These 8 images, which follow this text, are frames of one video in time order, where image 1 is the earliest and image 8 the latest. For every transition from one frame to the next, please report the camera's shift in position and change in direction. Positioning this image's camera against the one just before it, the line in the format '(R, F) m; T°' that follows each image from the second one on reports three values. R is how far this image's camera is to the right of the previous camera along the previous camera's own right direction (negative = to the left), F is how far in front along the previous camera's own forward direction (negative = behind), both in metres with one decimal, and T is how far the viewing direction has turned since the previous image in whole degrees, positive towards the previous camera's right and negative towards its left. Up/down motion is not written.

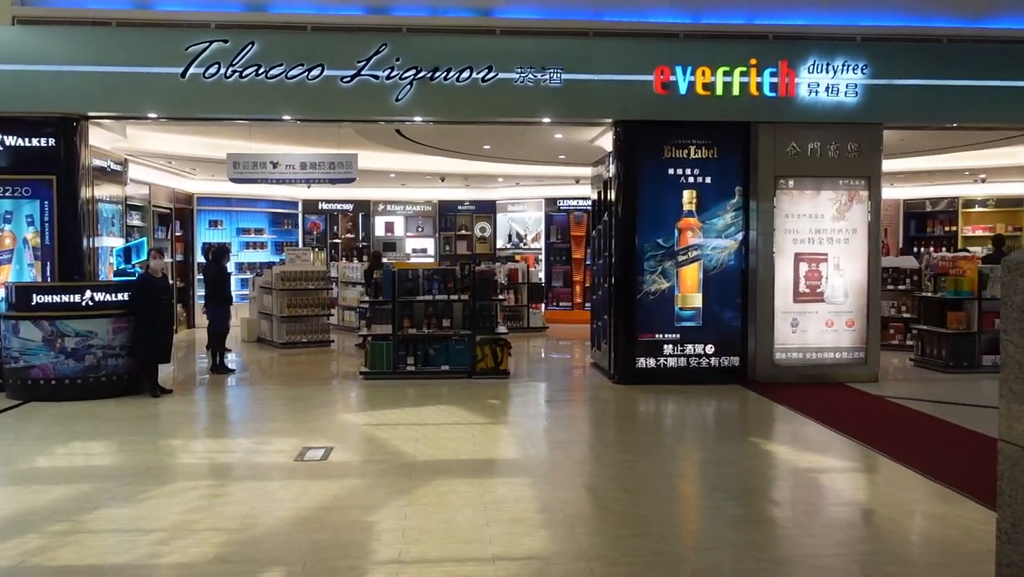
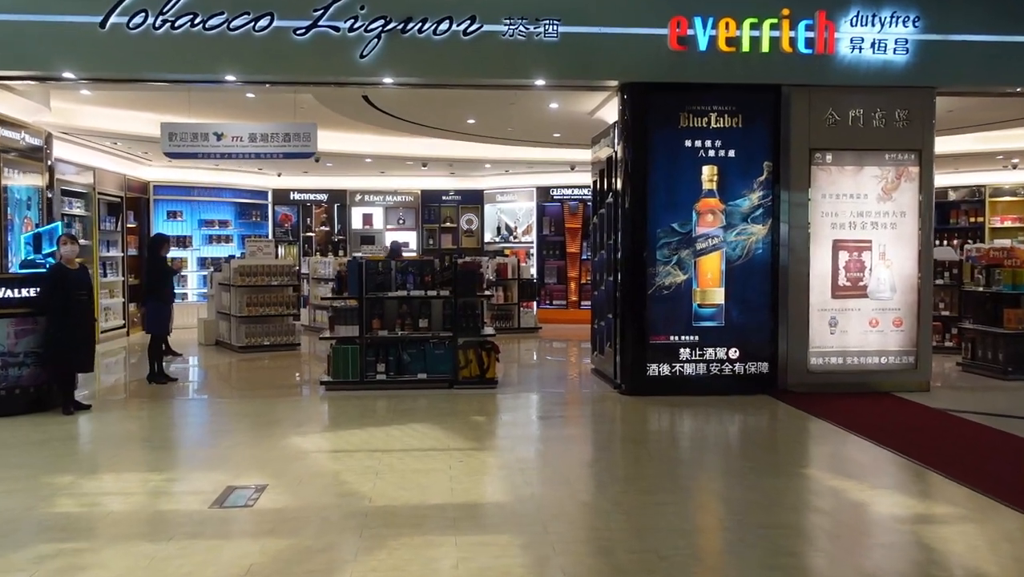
(0.0, +1.4) m; +1°
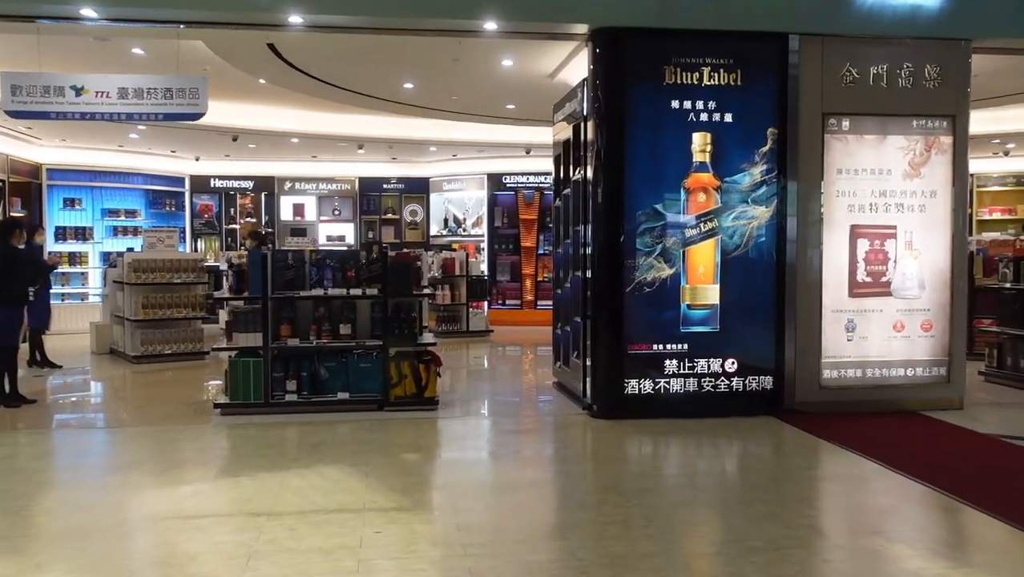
(+0.1, +1.5) m; +3°
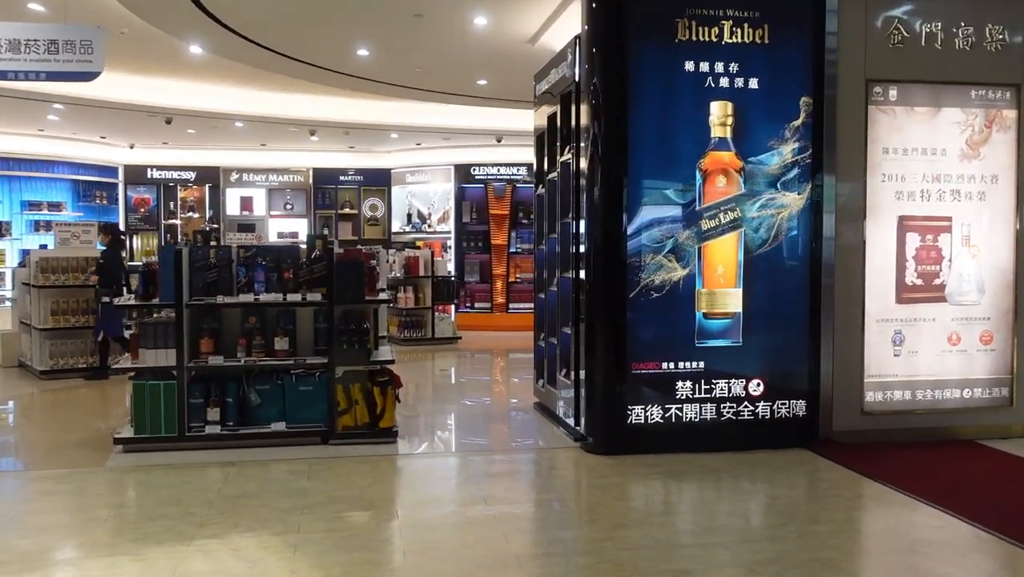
(-0.1, +1.2) m; +2°
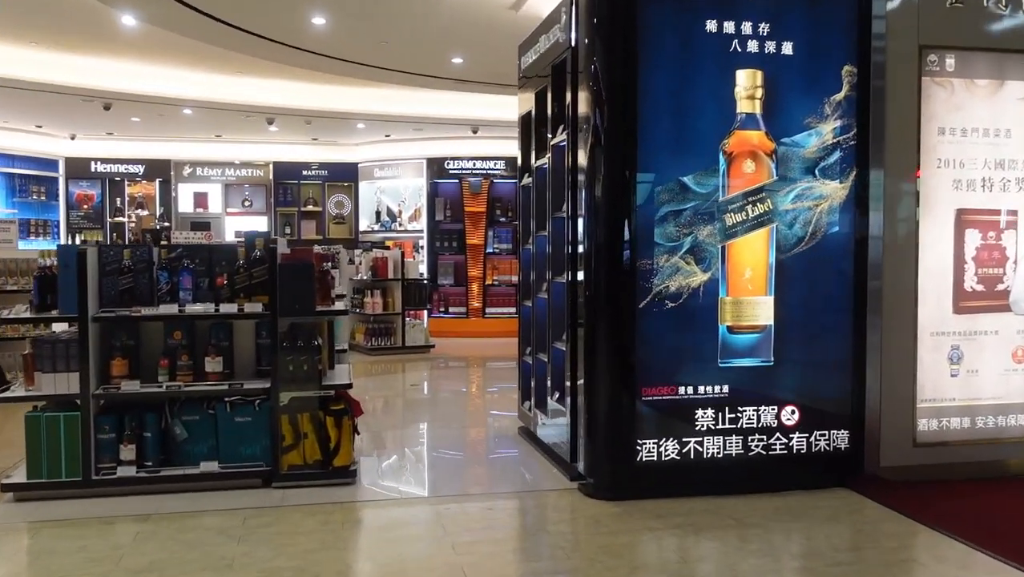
(0.0, +0.9) m; +2°
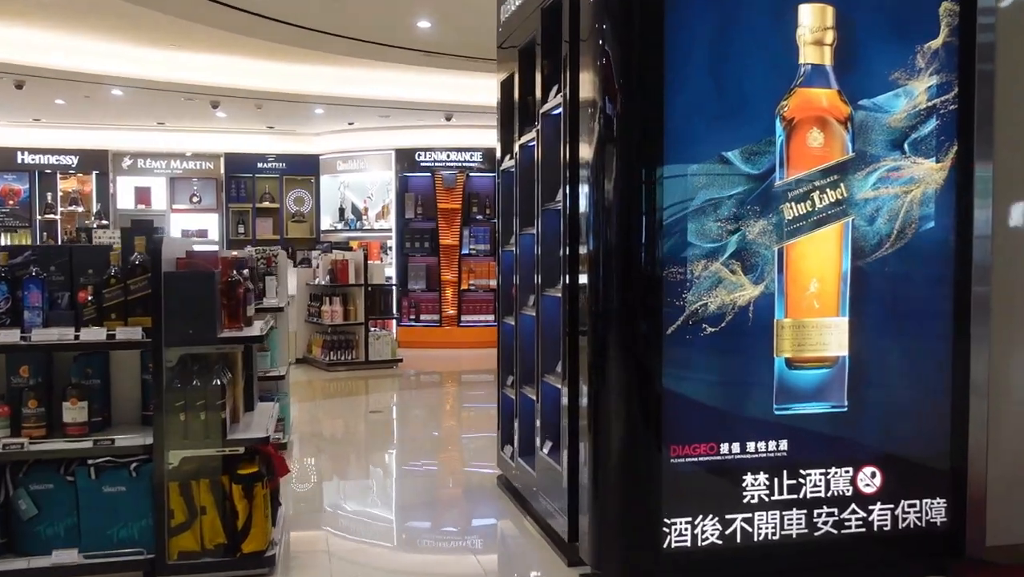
(0.0, +1.1) m; +1°
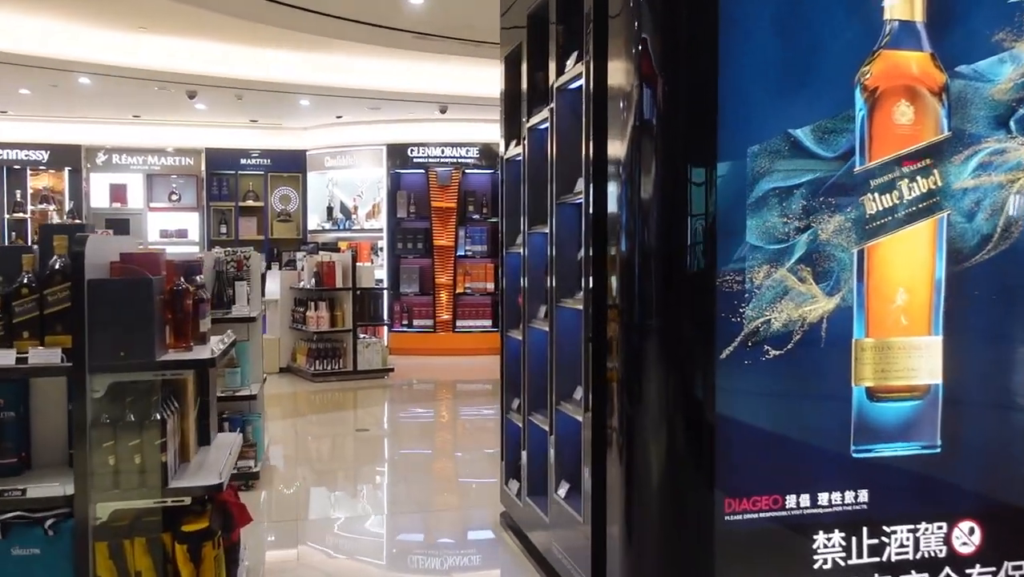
(0.0, +0.6) m; 0°
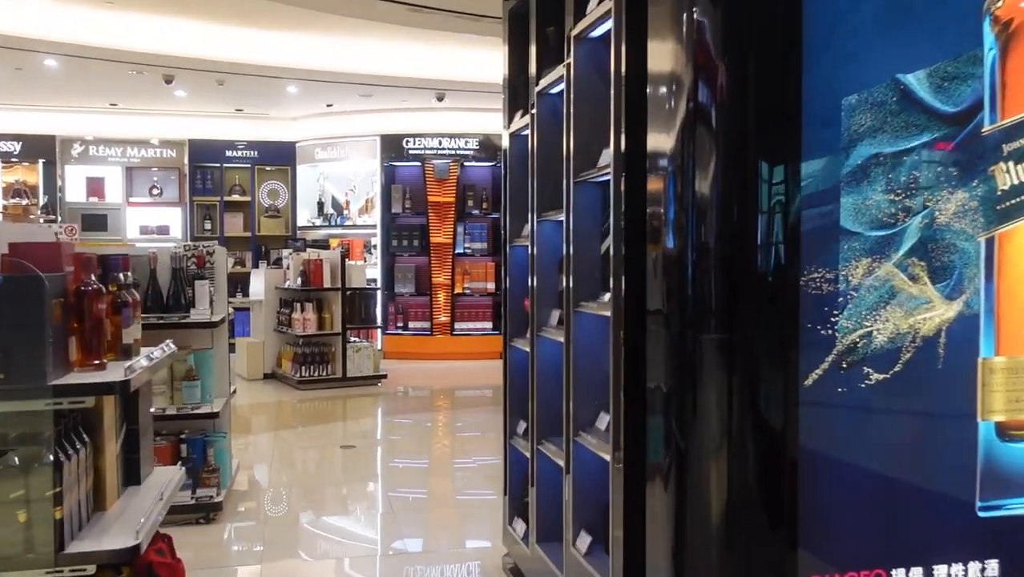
(0.0, +0.6) m; 0°
